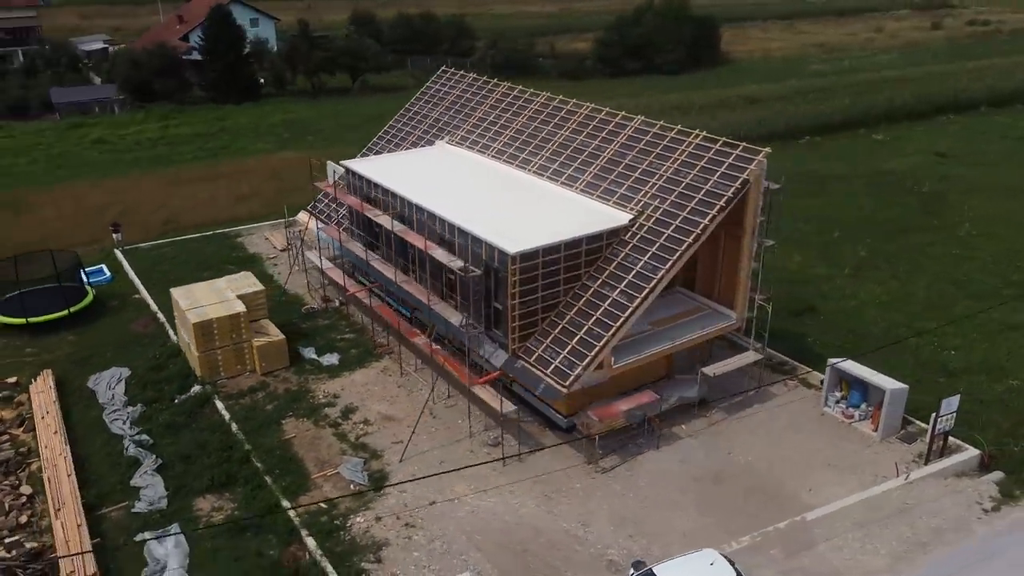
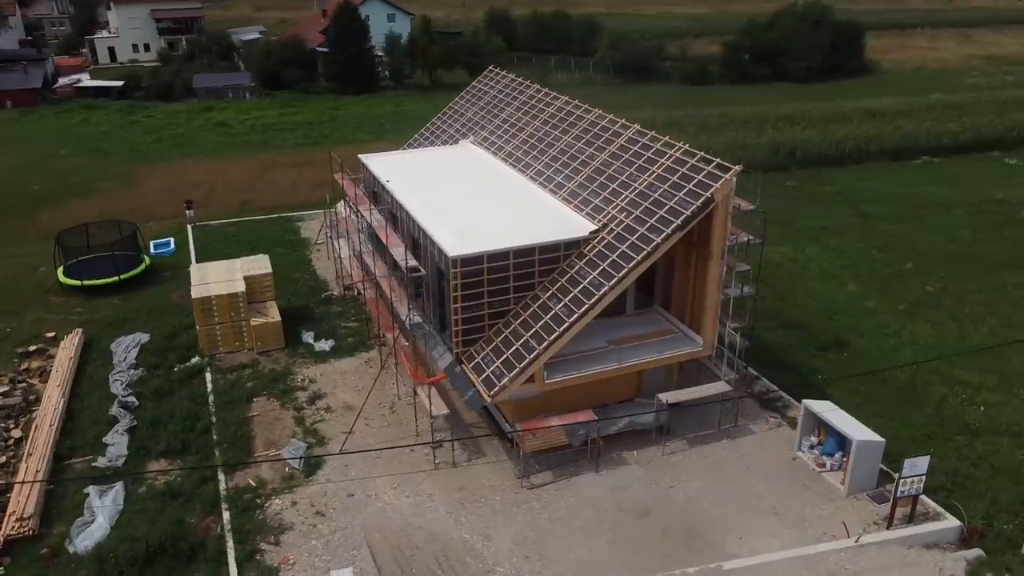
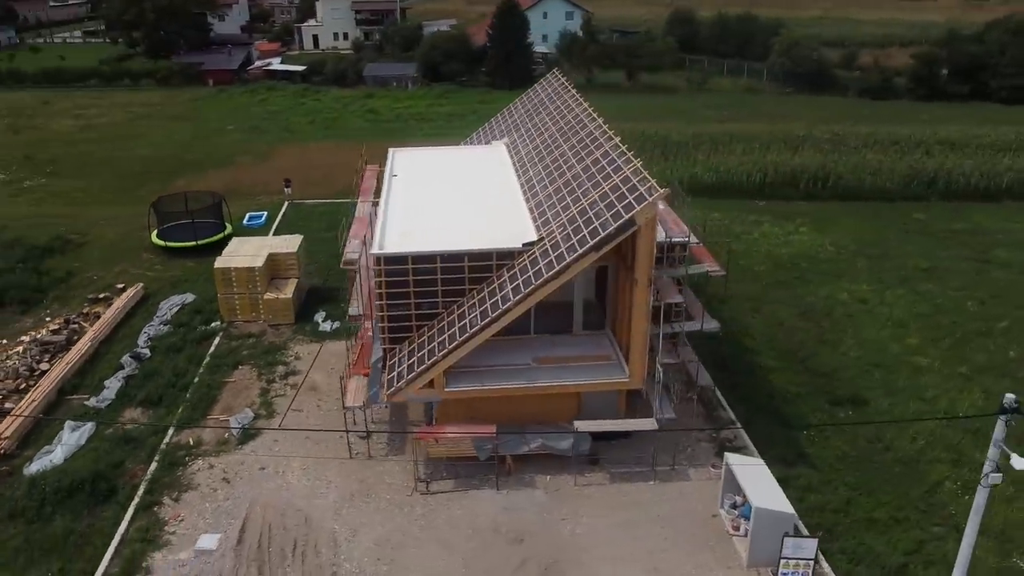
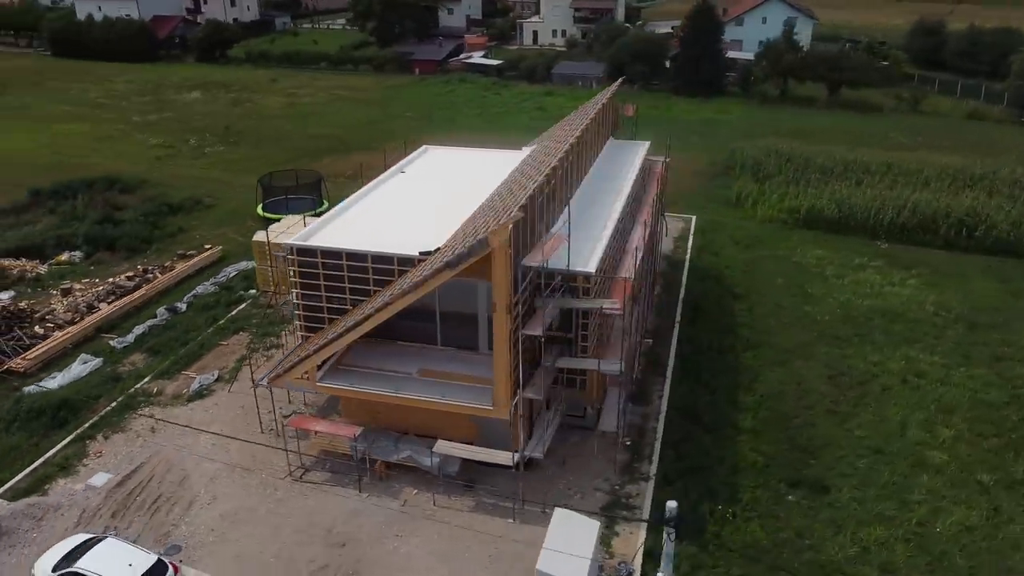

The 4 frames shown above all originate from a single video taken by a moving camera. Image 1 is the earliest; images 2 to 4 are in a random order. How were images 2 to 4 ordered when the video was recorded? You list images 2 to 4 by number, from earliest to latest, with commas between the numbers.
2, 3, 4
